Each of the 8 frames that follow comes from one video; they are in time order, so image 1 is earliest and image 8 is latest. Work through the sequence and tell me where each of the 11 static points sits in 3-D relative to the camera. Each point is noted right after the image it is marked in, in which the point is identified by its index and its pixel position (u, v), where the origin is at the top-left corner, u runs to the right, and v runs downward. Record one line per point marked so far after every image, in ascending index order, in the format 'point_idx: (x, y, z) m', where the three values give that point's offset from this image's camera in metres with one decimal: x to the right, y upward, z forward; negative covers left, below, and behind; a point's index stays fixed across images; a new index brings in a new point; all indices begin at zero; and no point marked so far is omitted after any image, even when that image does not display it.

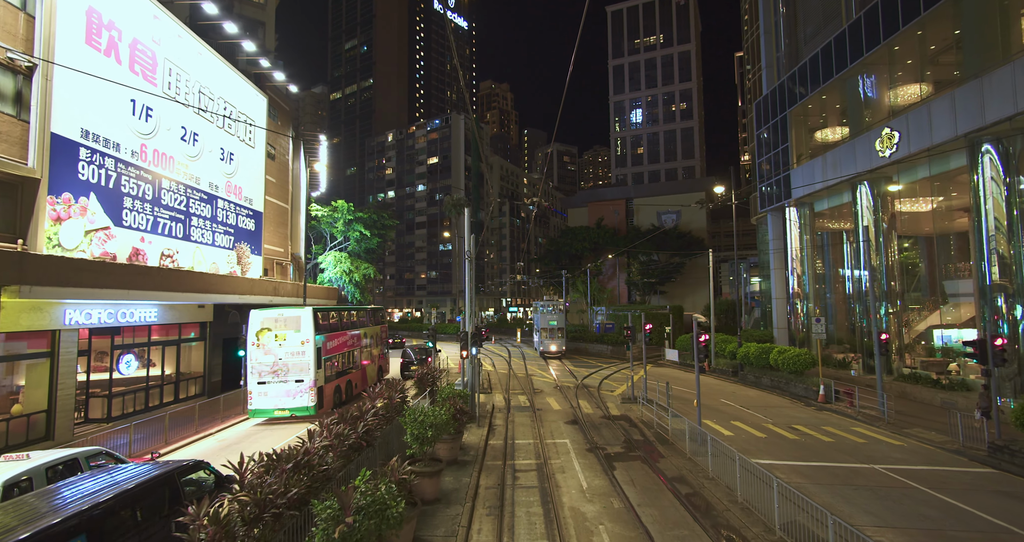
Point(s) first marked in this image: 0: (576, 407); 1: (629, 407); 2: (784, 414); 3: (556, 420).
0: (+2.4, -5.0, +18.9) m
1: (+4.3, -4.9, +18.7) m
2: (+9.8, -5.1, +18.7) m
3: (+1.4, -5.0, +17.1) m
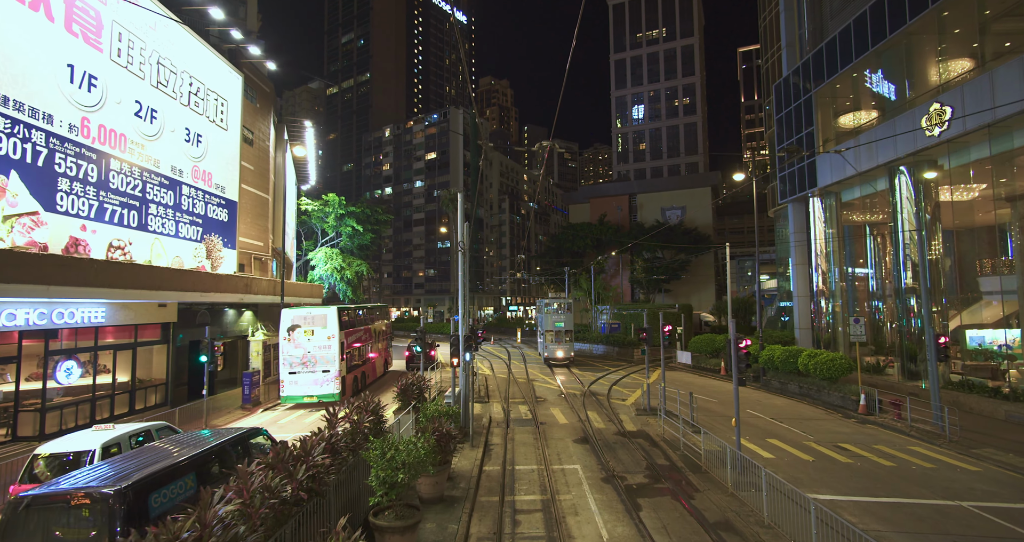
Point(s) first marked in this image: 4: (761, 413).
0: (+2.4, -4.8, +16.6) m
1: (+4.3, -4.7, +16.4) m
2: (+9.8, -4.9, +16.3) m
3: (+1.4, -4.8, +14.8) m
4: (+8.9, -5.1, +18.6) m
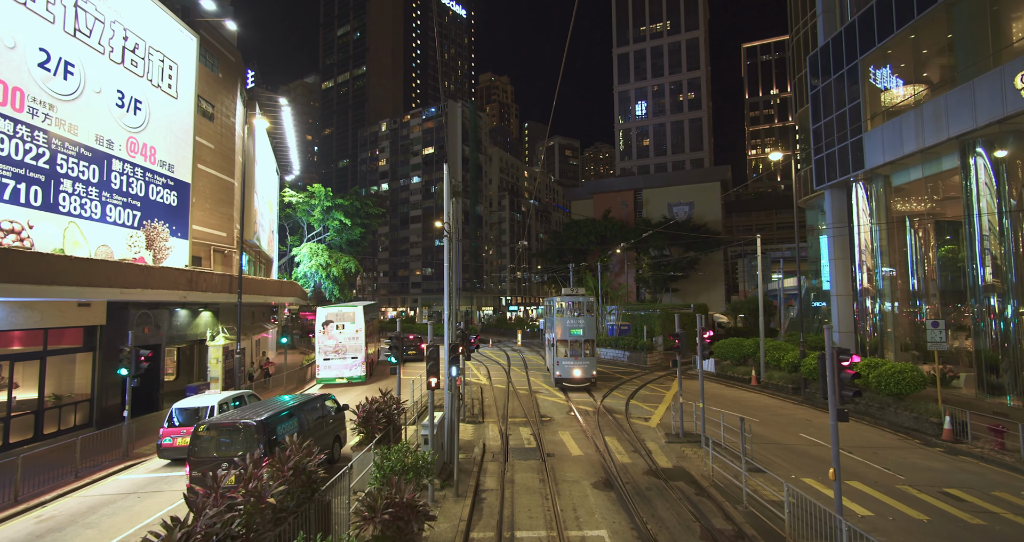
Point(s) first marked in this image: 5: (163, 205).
0: (+2.4, -4.6, +13.1) m
1: (+4.3, -4.5, +12.9) m
2: (+9.8, -4.7, +12.8) m
3: (+1.4, -4.5, +11.3) m
4: (+8.9, -4.9, +15.1) m
5: (-12.7, +2.4, +19.0) m
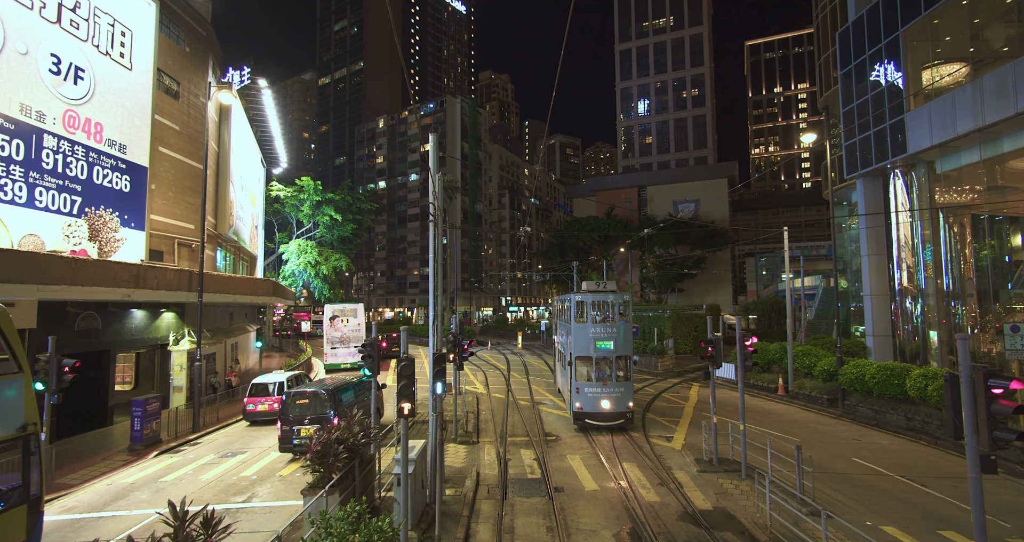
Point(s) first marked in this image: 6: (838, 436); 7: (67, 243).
0: (+2.3, -4.4, +10.6) m
1: (+4.3, -4.4, +10.4) m
2: (+9.8, -4.6, +10.4) m
3: (+1.4, -4.4, +8.9) m
4: (+8.9, -4.7, +12.7) m
5: (-12.7, +2.6, +16.6) m
6: (+9.7, -4.9, +15.4) m
7: (-12.6, +0.8, +14.7) m
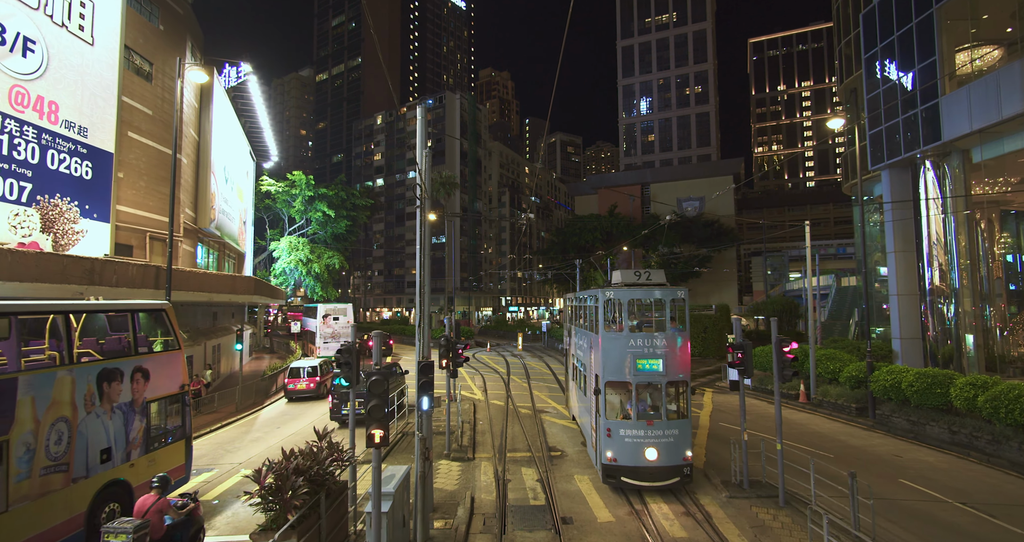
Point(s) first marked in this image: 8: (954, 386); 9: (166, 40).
0: (+2.3, -4.3, +9.0) m
1: (+4.3, -4.3, +8.8) m
2: (+9.8, -4.5, +8.8) m
3: (+1.4, -4.3, +7.3) m
4: (+8.9, -4.6, +11.1) m
5: (-12.7, +2.7, +15.0) m
6: (+9.7, -4.8, +13.8) m
7: (-12.6, +0.9, +13.1) m
8: (+12.1, -3.2, +14.2) m
9: (-13.2, +8.8, +19.7) m
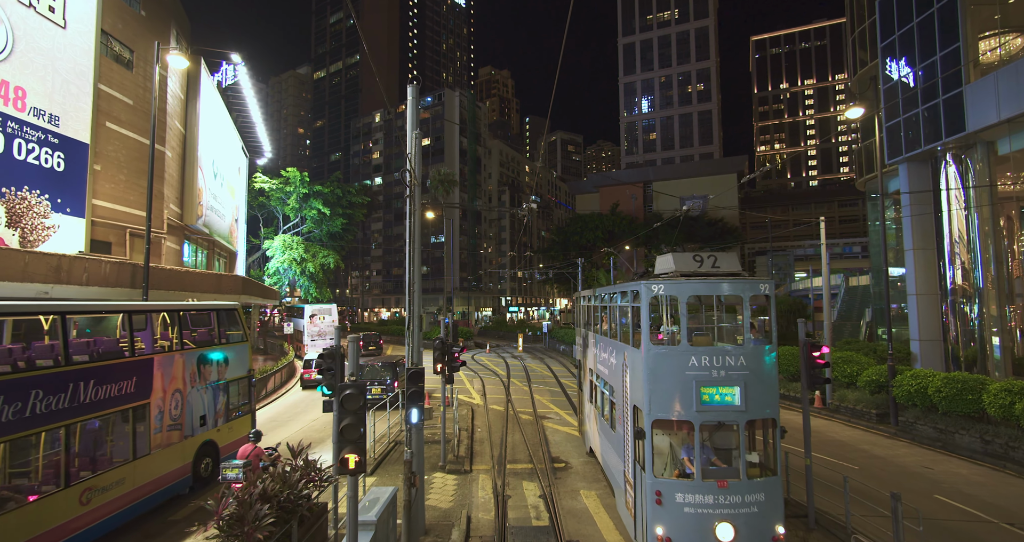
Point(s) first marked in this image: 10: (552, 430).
0: (+2.4, -4.2, +8.1) m
1: (+4.3, -4.2, +7.9) m
2: (+9.8, -4.4, +7.8) m
3: (+1.4, -4.2, +6.3) m
4: (+8.9, -4.6, +10.1) m
5: (-12.7, +2.8, +14.0) m
6: (+9.7, -4.7, +12.8) m
7: (-12.6, +1.0, +12.1) m
8: (+12.1, -3.1, +13.3) m
9: (-13.2, +8.9, +18.8) m
10: (+1.3, -4.9, +15.8) m
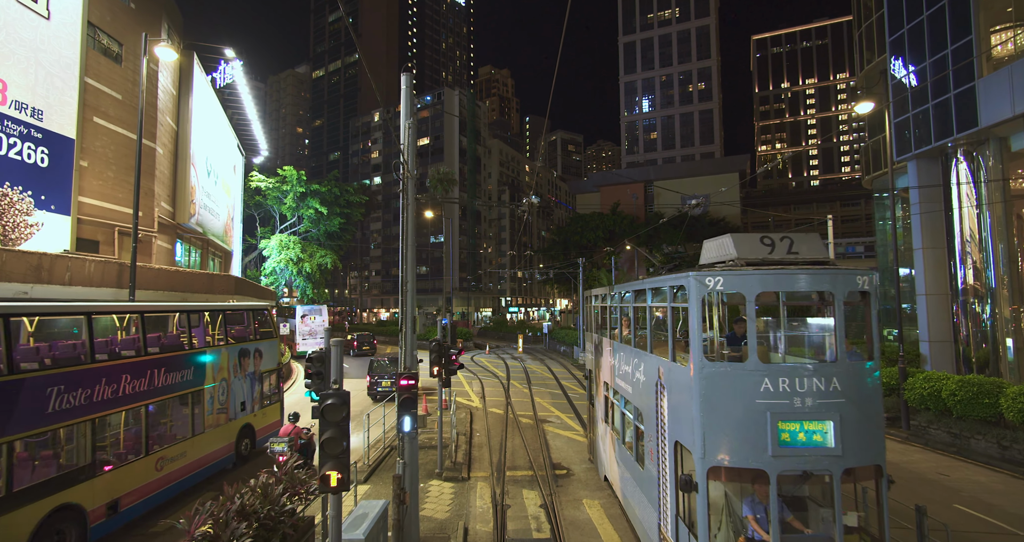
0: (+2.3, -4.2, +7.6) m
1: (+4.3, -4.2, +7.4) m
2: (+9.8, -4.4, +7.3) m
3: (+1.4, -4.2, +5.8) m
4: (+8.9, -4.5, +9.6) m
5: (-12.7, +2.8, +13.5) m
6: (+9.7, -4.7, +12.3) m
7: (-12.6, +1.0, +11.6) m
8: (+12.1, -3.1, +12.8) m
9: (-13.2, +8.9, +18.3) m
10: (+1.3, -4.8, +15.3) m
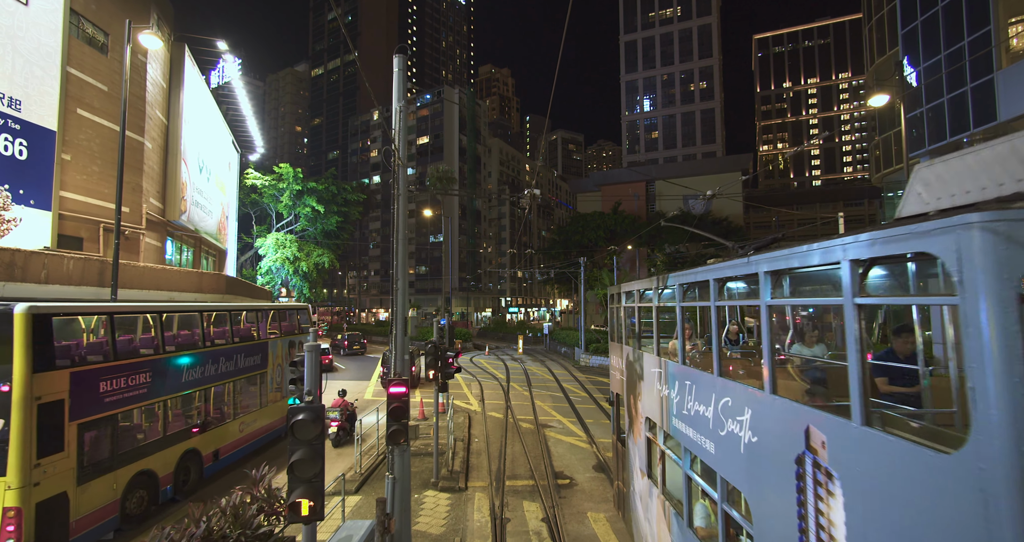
0: (+2.3, -4.2, +6.9) m
1: (+4.3, -4.1, +6.7) m
2: (+9.8, -4.4, +6.7) m
3: (+1.4, -4.1, +5.1) m
4: (+8.9, -4.5, +9.0) m
5: (-12.7, +2.8, +12.9) m
6: (+9.7, -4.7, +11.7) m
7: (-12.6, +1.1, +11.0) m
8: (+12.1, -3.1, +12.1) m
9: (-13.2, +8.9, +17.6) m
10: (+1.3, -4.8, +14.7) m
